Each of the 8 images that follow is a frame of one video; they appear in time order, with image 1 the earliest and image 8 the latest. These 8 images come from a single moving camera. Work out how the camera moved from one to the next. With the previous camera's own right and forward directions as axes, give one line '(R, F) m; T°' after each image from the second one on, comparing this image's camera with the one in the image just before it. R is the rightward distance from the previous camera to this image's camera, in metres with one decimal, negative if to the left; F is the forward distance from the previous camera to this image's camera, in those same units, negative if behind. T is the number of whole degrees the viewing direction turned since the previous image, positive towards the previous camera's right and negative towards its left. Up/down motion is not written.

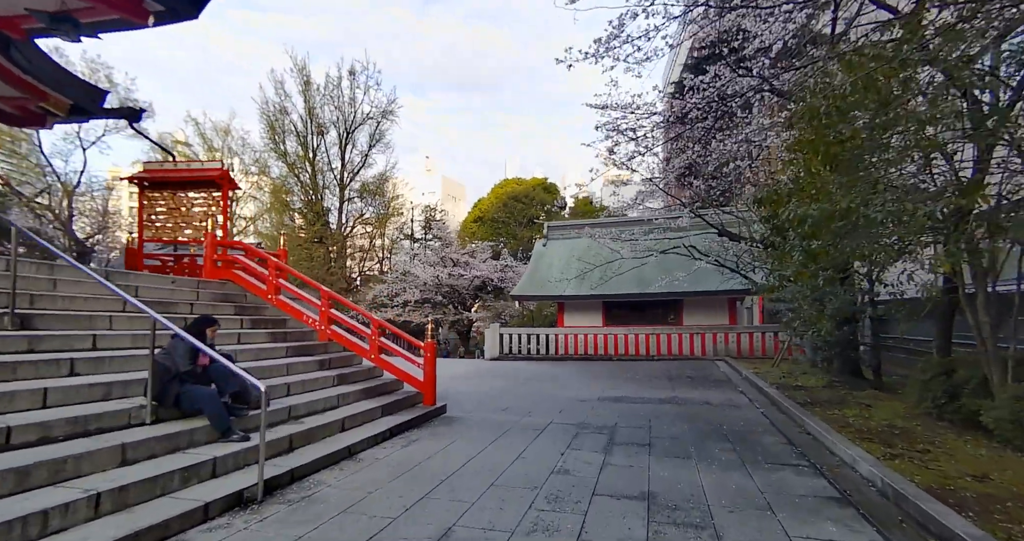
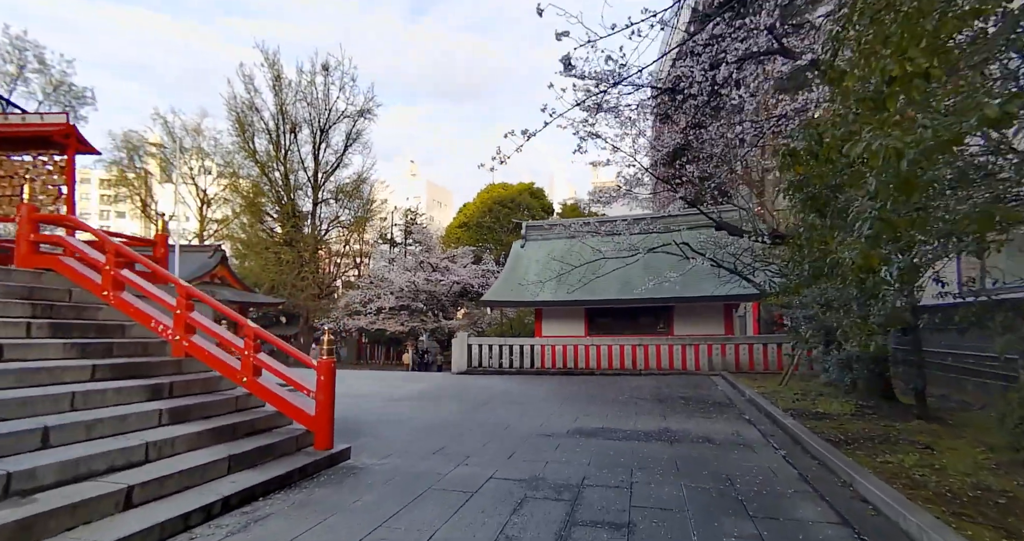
(+0.4, +1.6) m; +1°
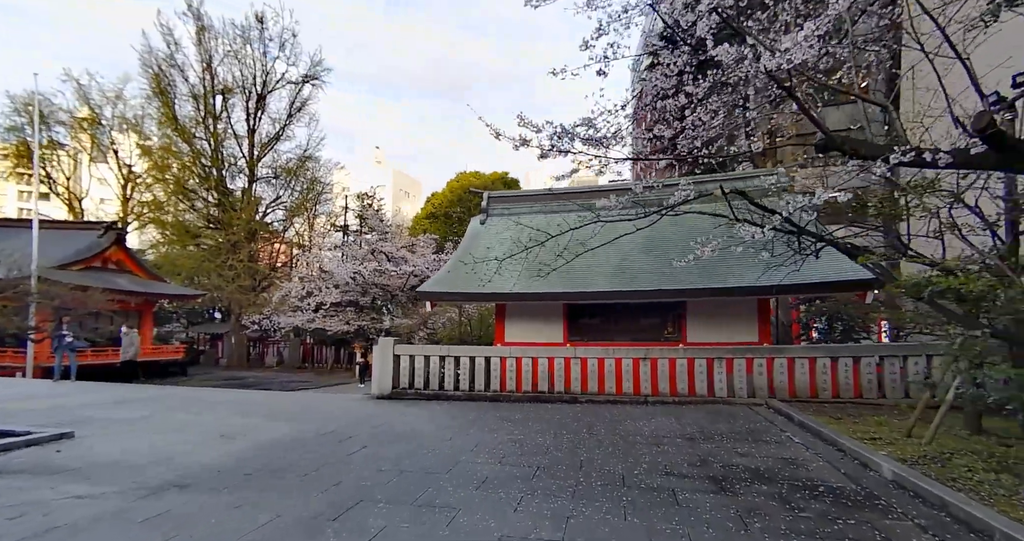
(+0.4, +3.9) m; +3°
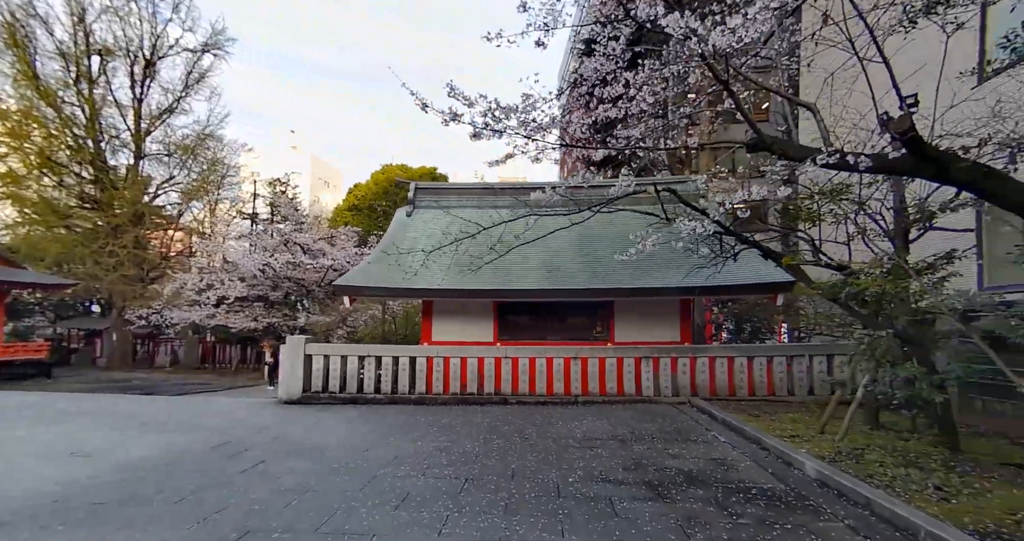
(-0.1, +0.2) m; +8°
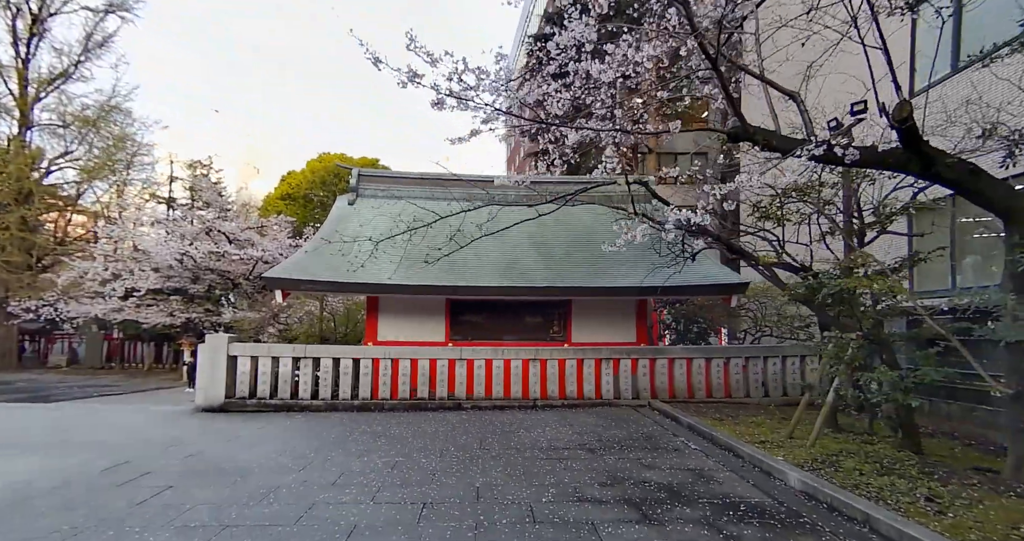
(-0.2, +0.5) m; +6°
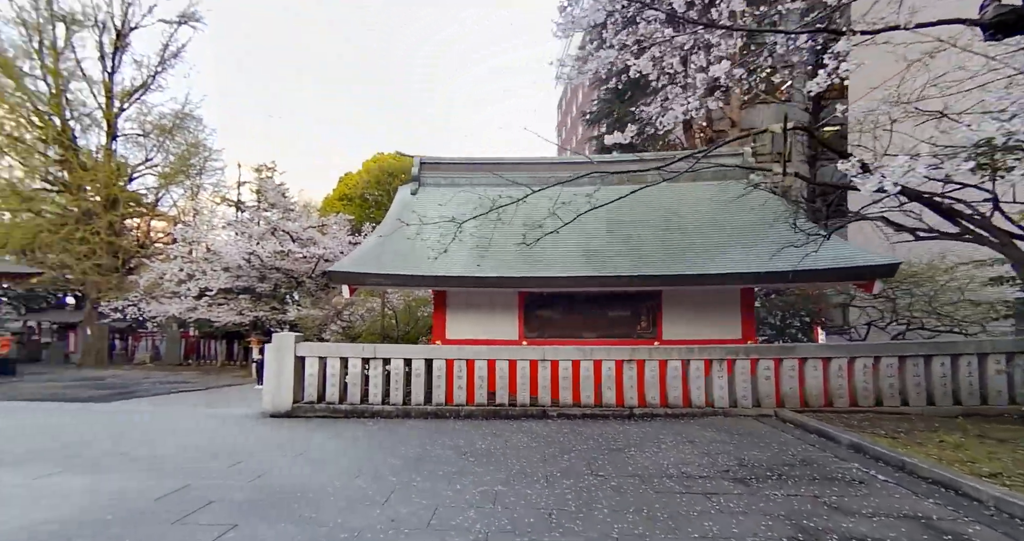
(-0.5, +1.1) m; -5°
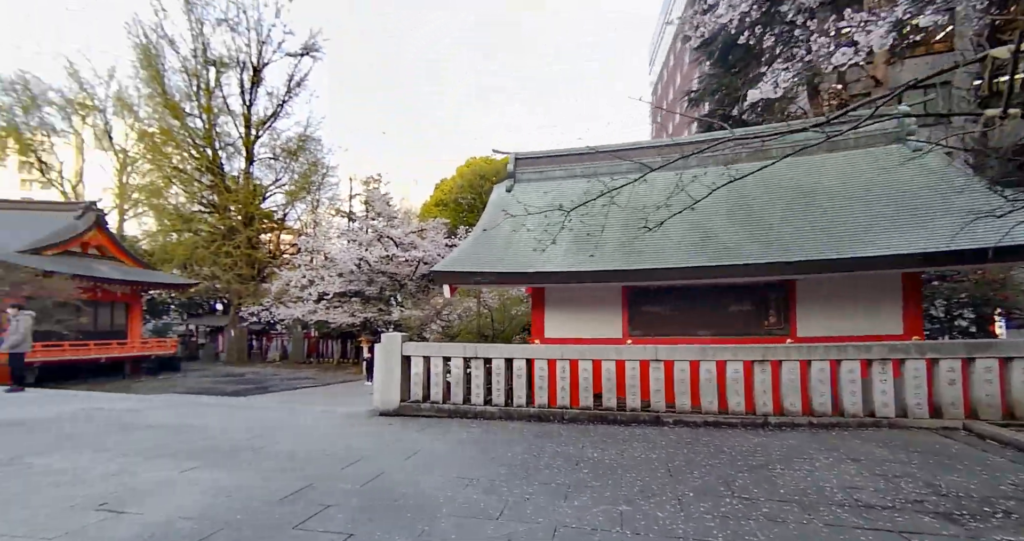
(-0.2, +0.6) m; -9°
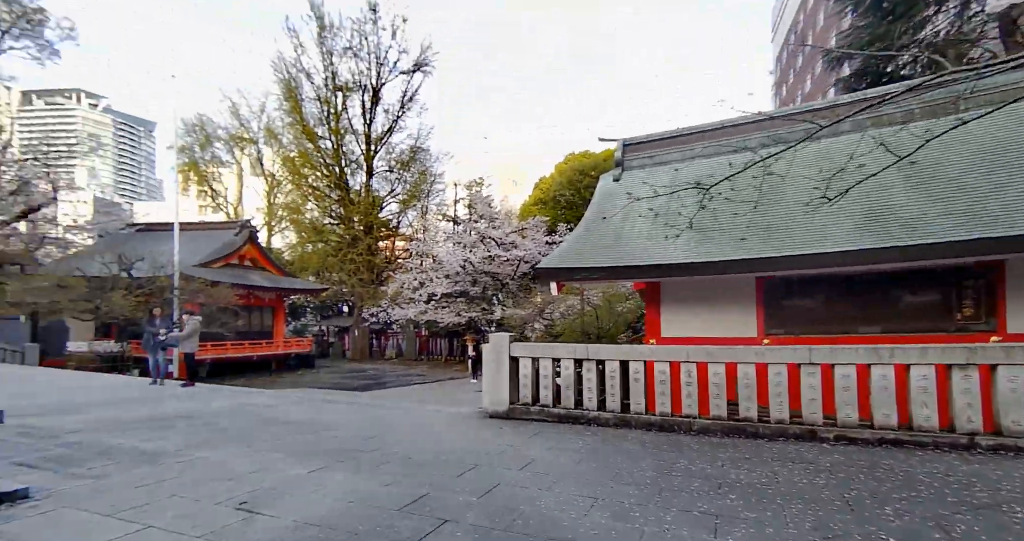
(-0.2, +0.7) m; -10°
